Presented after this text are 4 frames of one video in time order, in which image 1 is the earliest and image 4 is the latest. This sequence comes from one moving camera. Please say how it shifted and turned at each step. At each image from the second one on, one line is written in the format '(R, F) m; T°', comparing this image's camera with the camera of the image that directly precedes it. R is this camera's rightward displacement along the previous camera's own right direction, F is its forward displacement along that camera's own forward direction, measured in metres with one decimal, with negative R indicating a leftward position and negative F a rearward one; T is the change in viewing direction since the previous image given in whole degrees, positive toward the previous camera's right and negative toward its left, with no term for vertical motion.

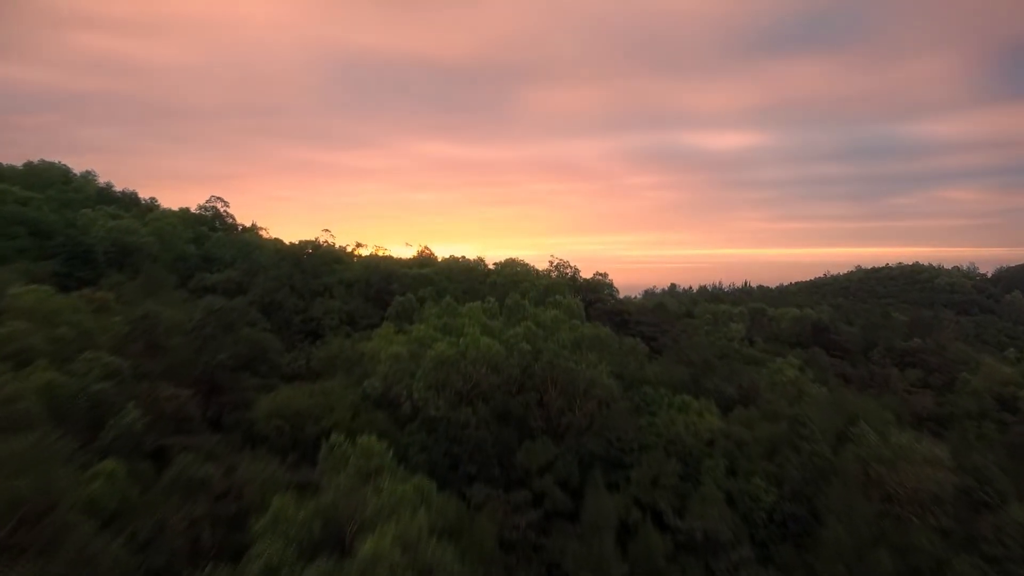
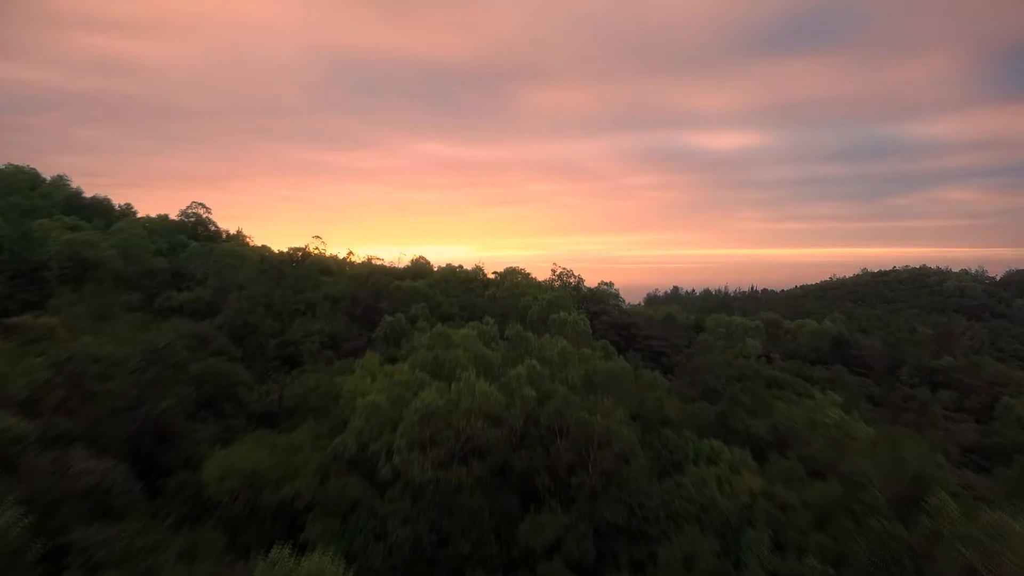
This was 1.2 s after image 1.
(0.0, +1.8) m; 0°
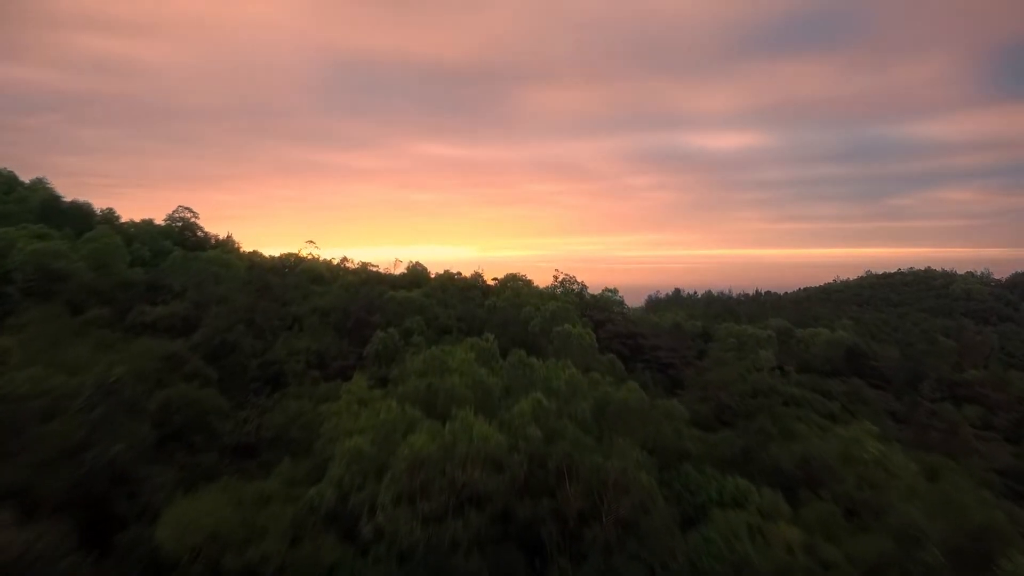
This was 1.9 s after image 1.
(0.0, +1.2) m; 0°
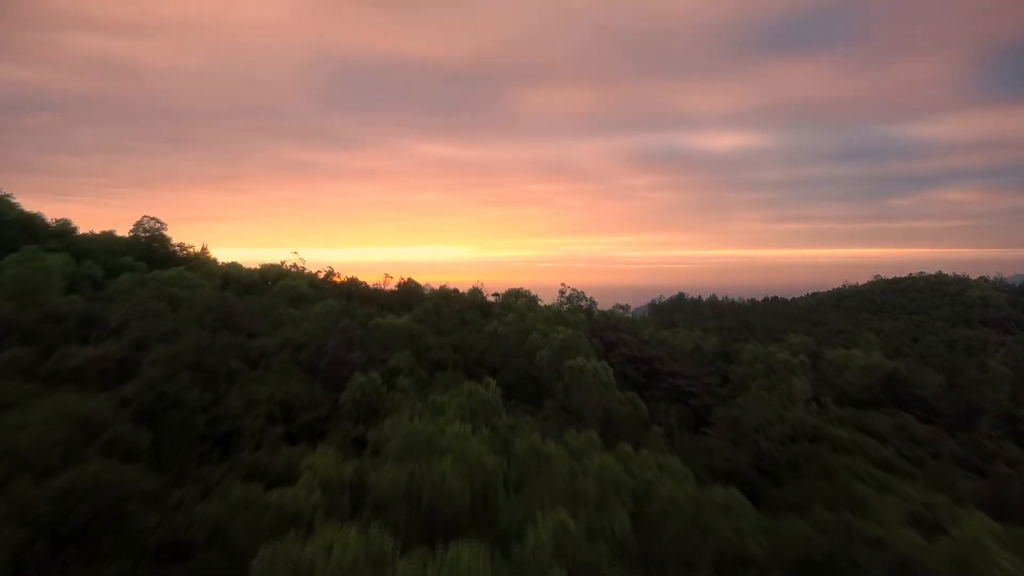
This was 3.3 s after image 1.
(-0.1, +2.7) m; 0°
